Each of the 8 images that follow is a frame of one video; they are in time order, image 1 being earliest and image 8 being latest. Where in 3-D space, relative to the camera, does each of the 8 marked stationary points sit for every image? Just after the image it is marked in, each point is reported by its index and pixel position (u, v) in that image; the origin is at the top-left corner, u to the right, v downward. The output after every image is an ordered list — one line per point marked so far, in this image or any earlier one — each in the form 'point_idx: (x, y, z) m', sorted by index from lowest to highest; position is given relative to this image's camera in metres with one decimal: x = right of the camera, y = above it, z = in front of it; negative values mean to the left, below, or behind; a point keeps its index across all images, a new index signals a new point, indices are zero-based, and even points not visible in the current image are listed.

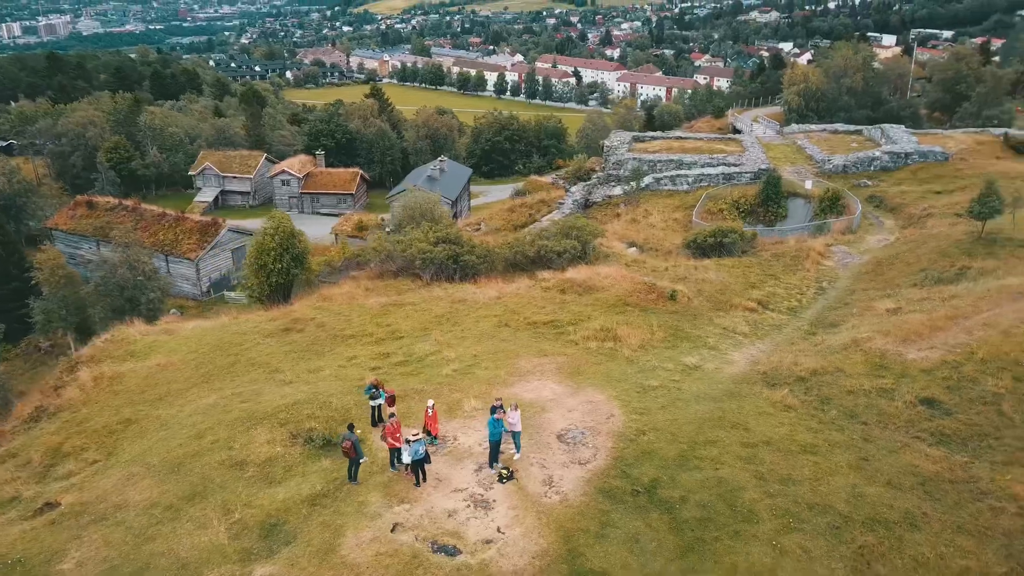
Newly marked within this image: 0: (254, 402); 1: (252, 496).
0: (-3.3, -1.5, +10.4) m
1: (-2.7, -2.2, +8.4) m
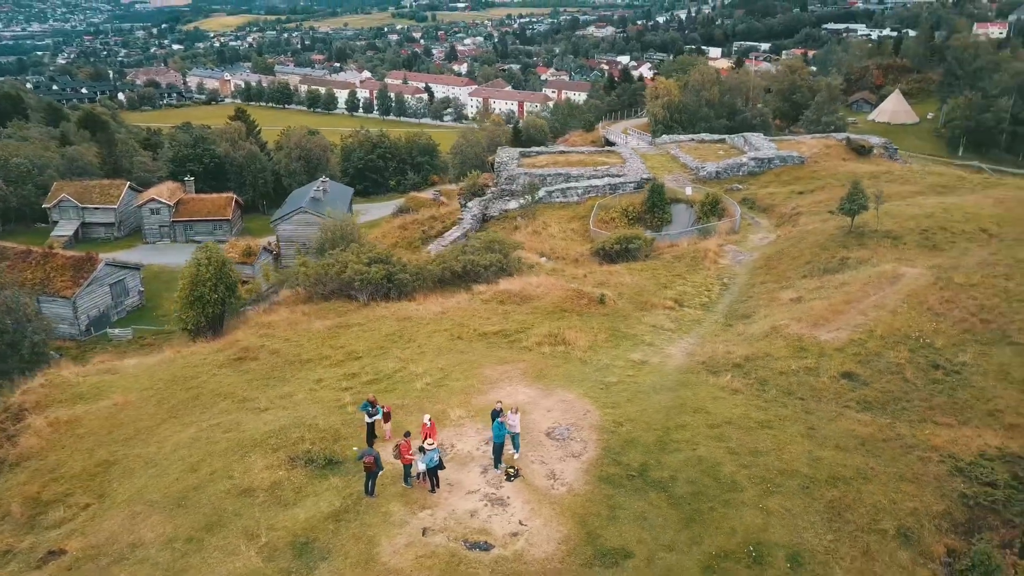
0: (-3.5, -1.8, +10.5) m
1: (-2.5, -2.5, +8.5) m
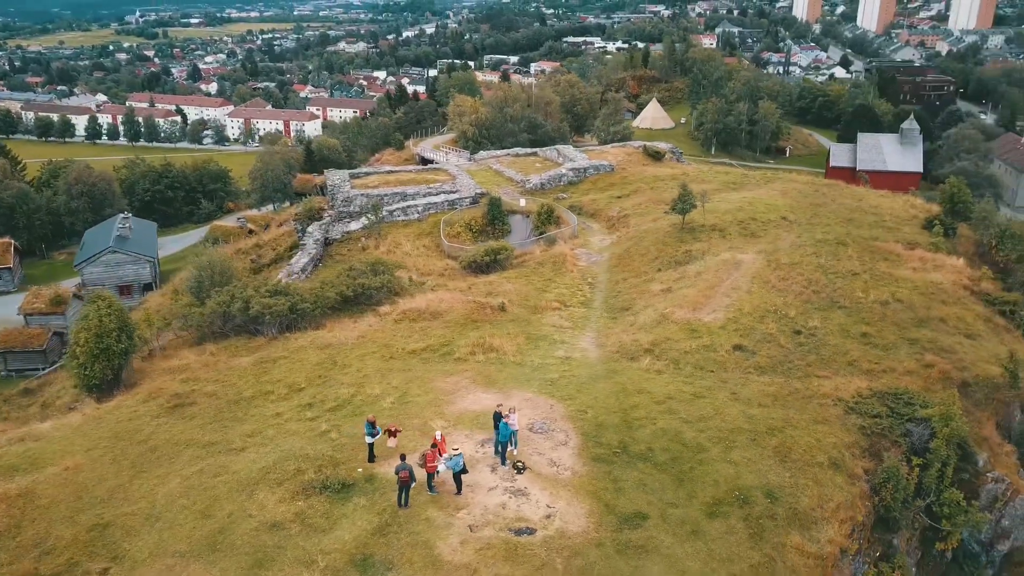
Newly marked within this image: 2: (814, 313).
0: (-3.7, -2.4, +10.5) m
1: (-2.1, -2.9, +8.9) m
2: (+6.0, -0.5, +15.9) m
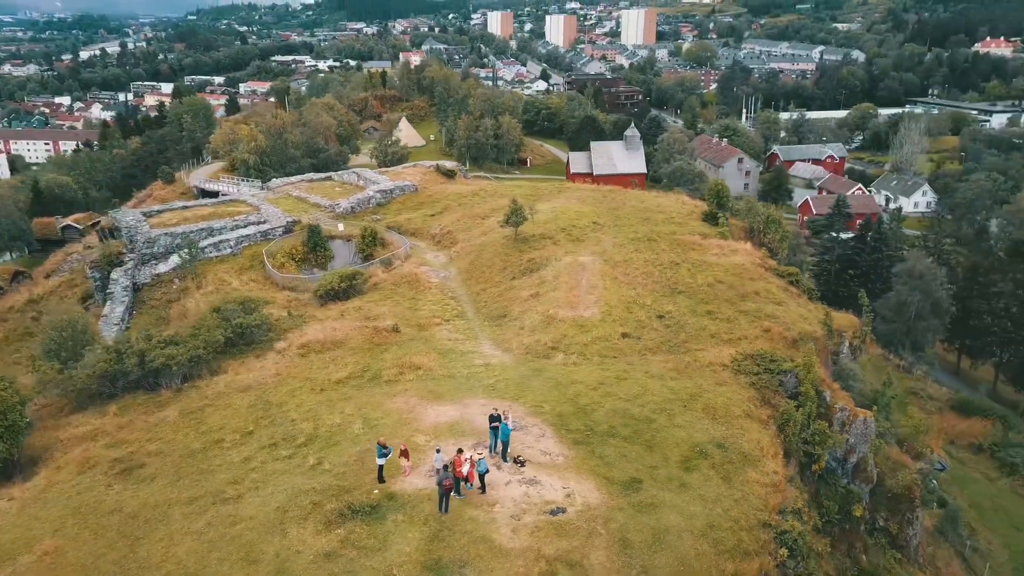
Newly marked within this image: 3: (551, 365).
0: (-3.5, -3.0, +10.5) m
1: (-1.5, -3.2, +9.5) m
2: (+3.6, -0.3, +18.8) m
3: (+0.8, -1.5, +15.2) m
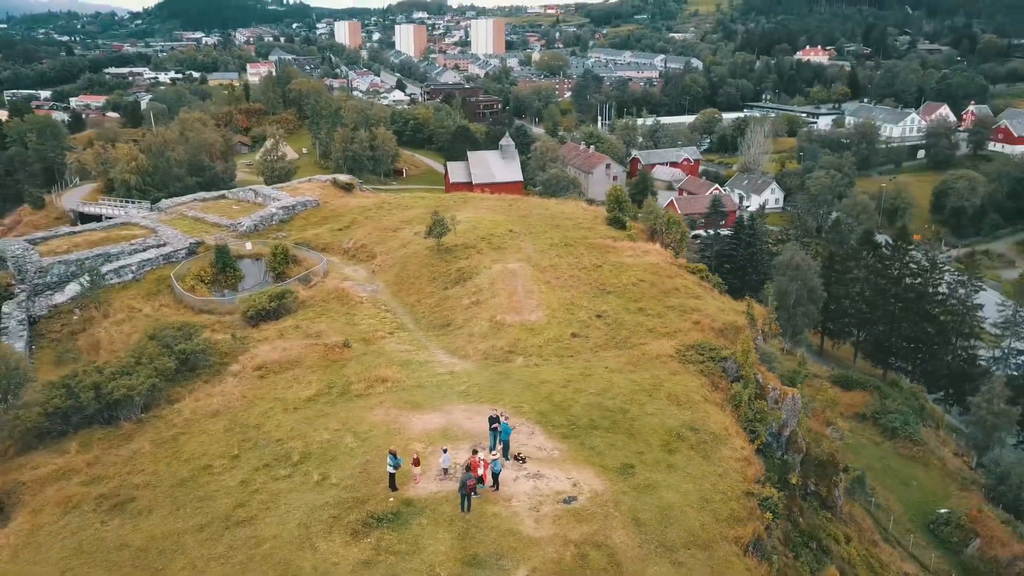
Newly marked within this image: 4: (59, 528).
0: (-3.3, -3.3, +10.5) m
1: (-1.1, -3.4, +9.9) m
2: (+2.2, -0.3, +20.0) m
3: (+0.1, -1.6, +15.9) m
4: (-6.4, -3.4, +11.2) m
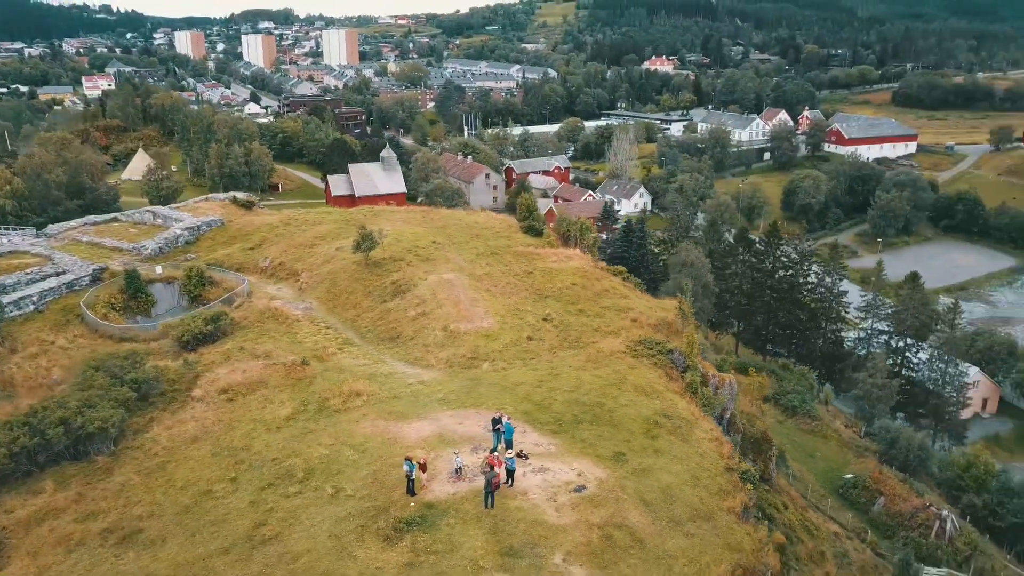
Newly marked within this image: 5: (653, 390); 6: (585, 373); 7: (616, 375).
0: (-2.9, -3.5, +10.7) m
1: (-0.6, -3.5, +10.5) m
2: (+0.7, -0.4, +20.9) m
3: (-0.6, -1.8, +16.6) m
4: (-6.1, -3.8, +10.9) m
5: (+2.7, -2.0, +15.6) m
6: (+1.5, -1.7, +16.3) m
7: (+2.1, -1.8, +16.3) m
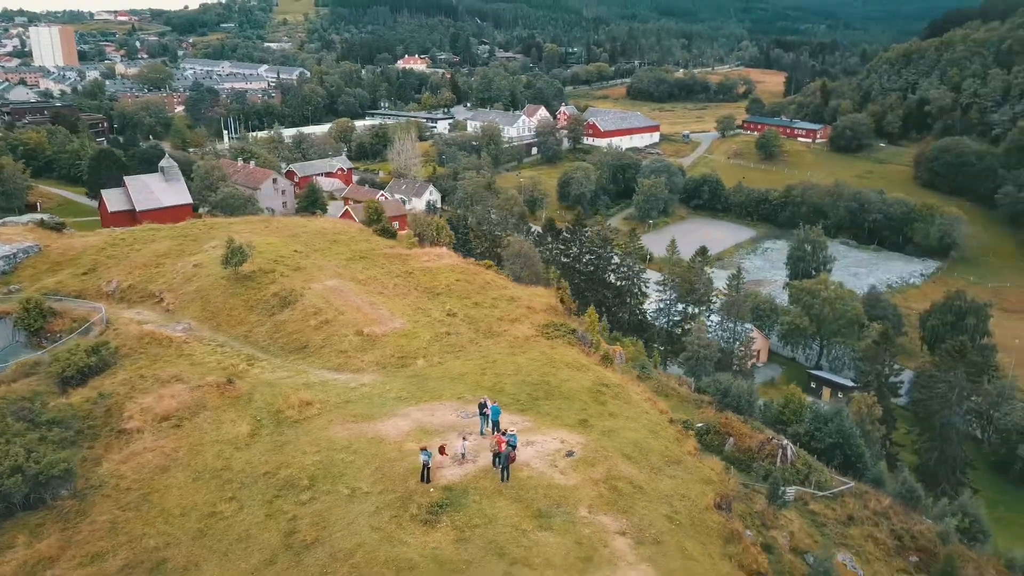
0: (-2.3, -3.7, +11.3) m
1: (-0.1, -3.5, +11.7) m
2: (-2.1, -0.4, +22.1) m
3: (-2.0, -1.8, +17.5) m
4: (-5.4, -4.2, +10.5) m
5: (+1.4, -1.7, +17.6) m
6: (+0.1, -1.6, +17.9) m
7: (+0.6, -1.5, +18.0) m
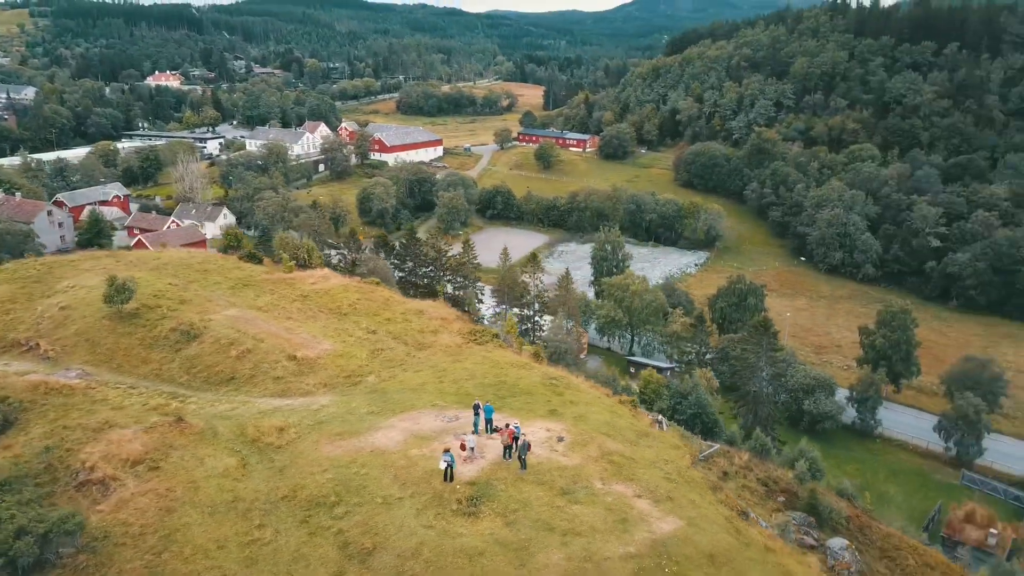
0: (-1.5, -3.9, +12.1) m
1: (+0.5, -3.6, +13.1) m
2: (-4.6, -0.9, +22.6) m
3: (-3.1, -2.2, +18.2) m
4: (-4.2, -4.7, +10.5) m
5: (+0.2, -1.8, +19.2) m
6: (-1.3, -1.8, +19.1) m
7: (-0.7, -1.8, +19.4) m
